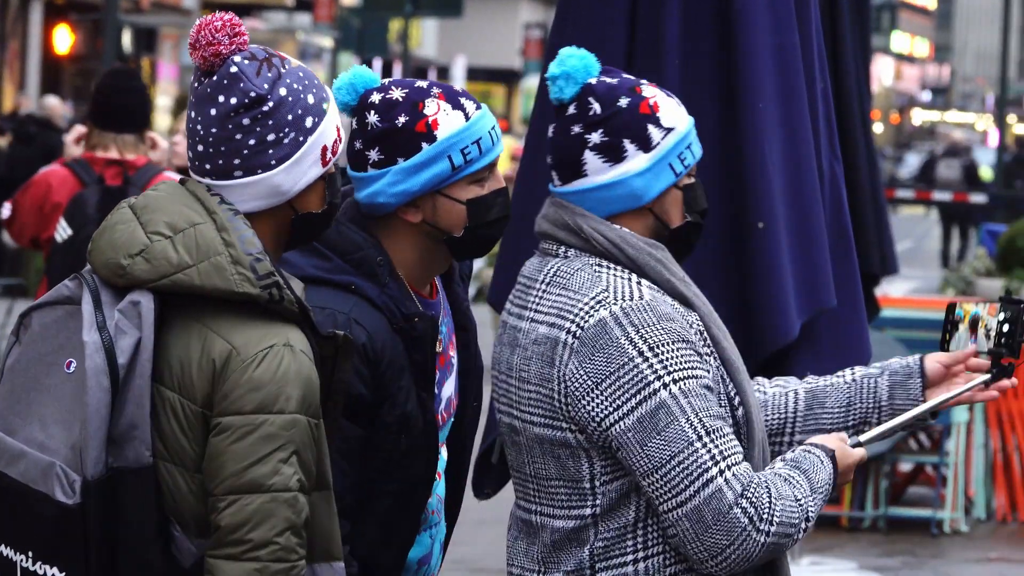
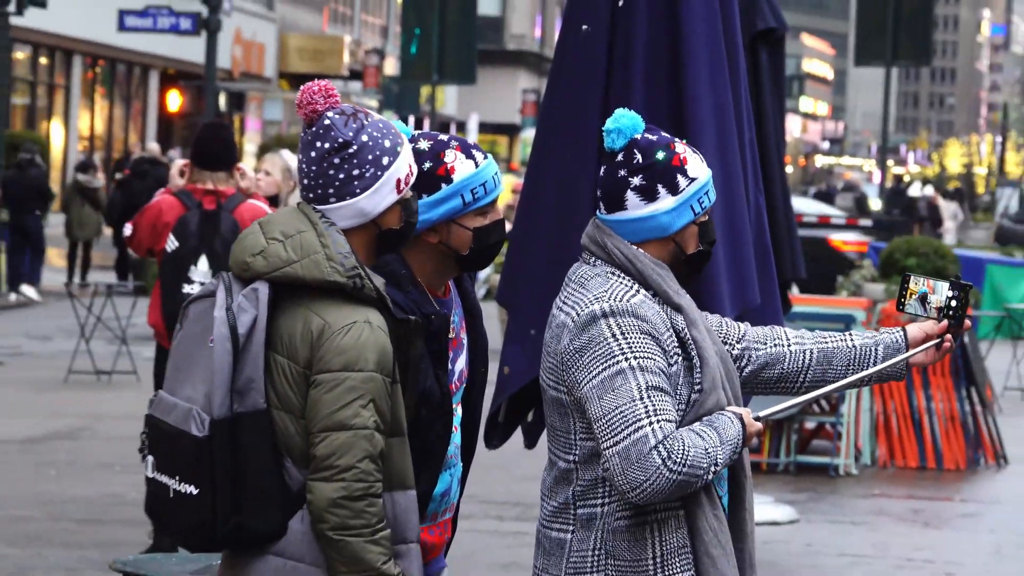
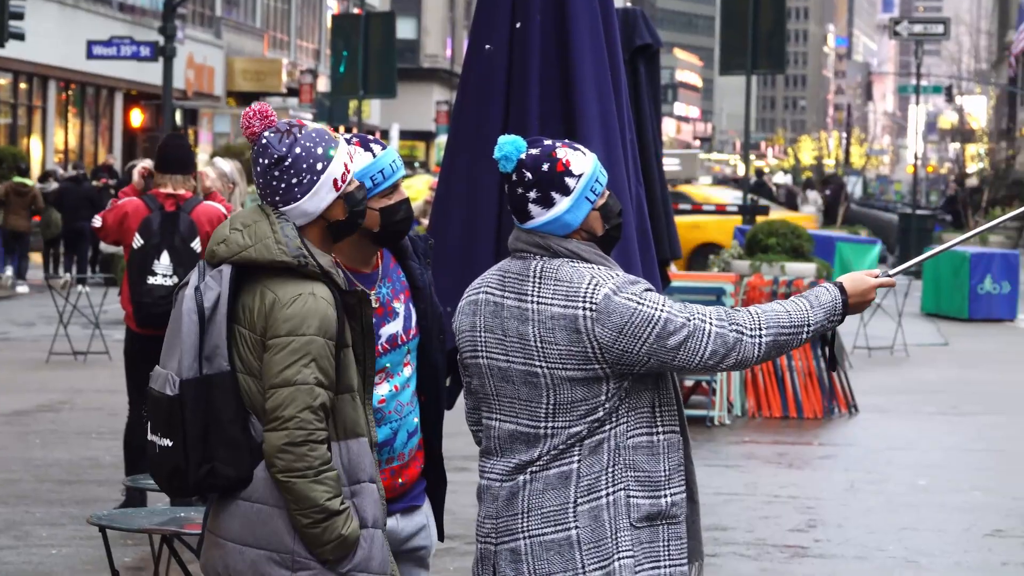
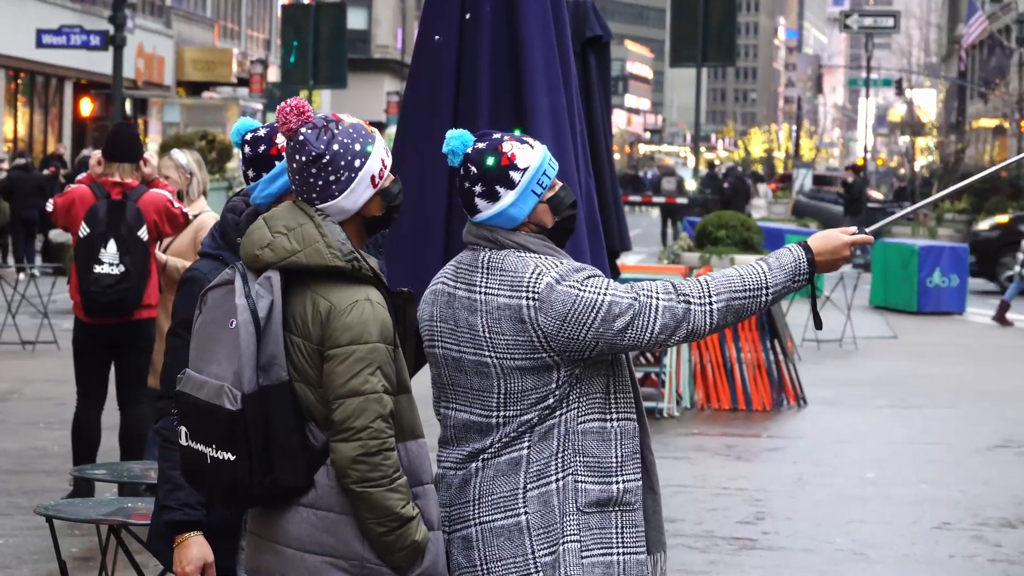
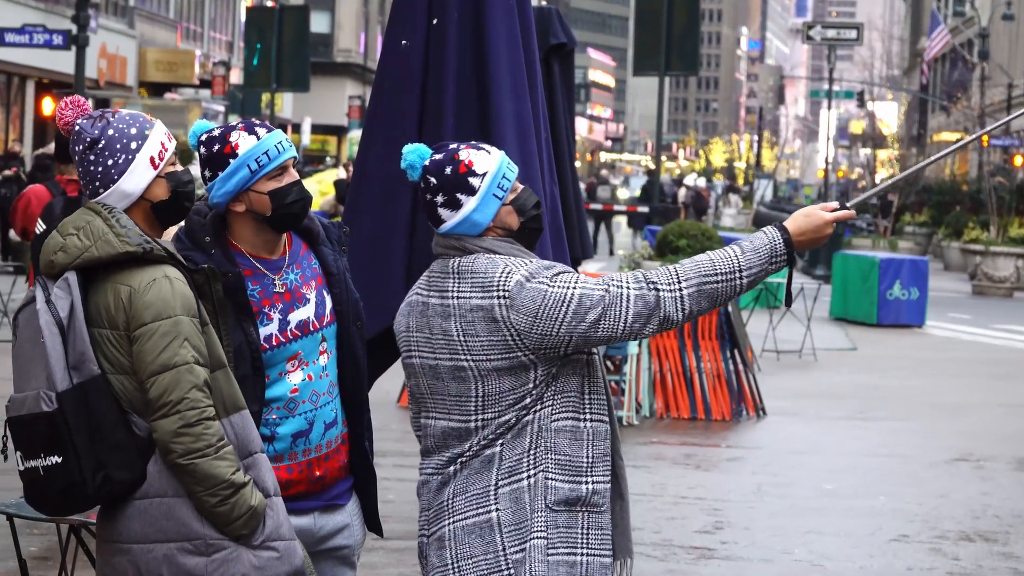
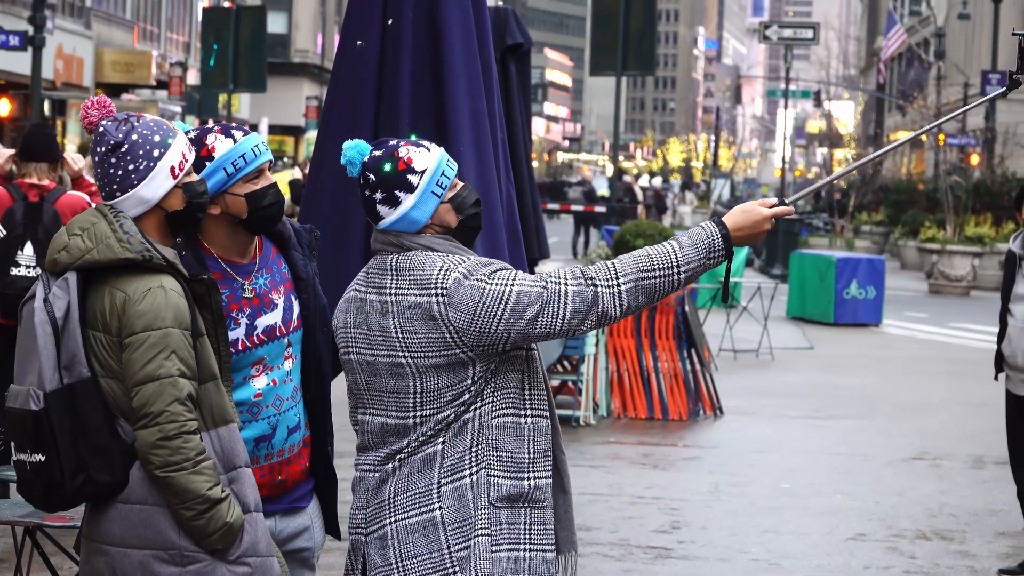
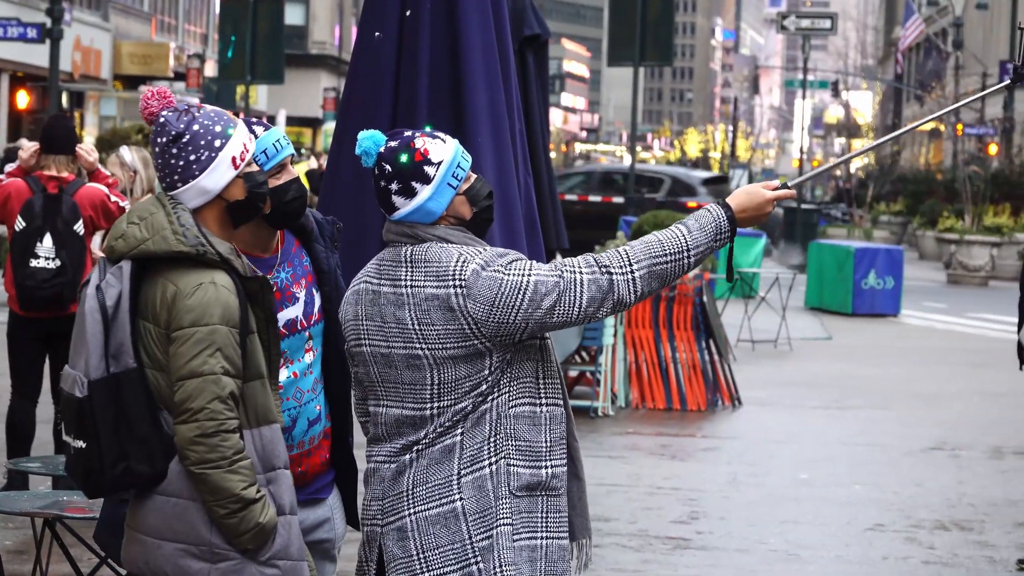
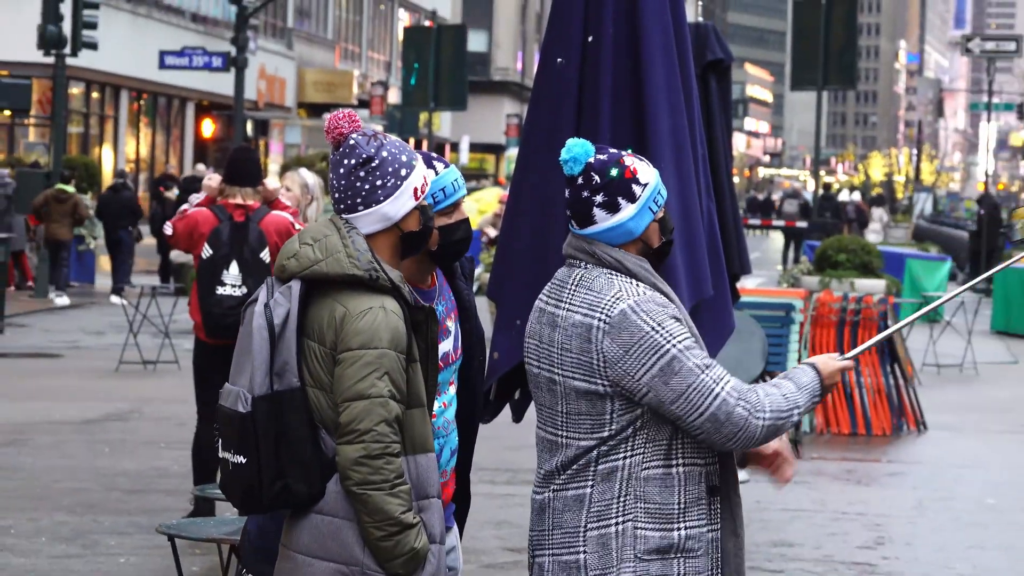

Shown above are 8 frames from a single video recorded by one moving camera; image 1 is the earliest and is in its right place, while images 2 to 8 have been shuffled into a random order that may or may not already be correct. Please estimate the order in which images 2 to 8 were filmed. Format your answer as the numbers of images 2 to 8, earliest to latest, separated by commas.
2, 8, 3, 4, 7, 6, 5
